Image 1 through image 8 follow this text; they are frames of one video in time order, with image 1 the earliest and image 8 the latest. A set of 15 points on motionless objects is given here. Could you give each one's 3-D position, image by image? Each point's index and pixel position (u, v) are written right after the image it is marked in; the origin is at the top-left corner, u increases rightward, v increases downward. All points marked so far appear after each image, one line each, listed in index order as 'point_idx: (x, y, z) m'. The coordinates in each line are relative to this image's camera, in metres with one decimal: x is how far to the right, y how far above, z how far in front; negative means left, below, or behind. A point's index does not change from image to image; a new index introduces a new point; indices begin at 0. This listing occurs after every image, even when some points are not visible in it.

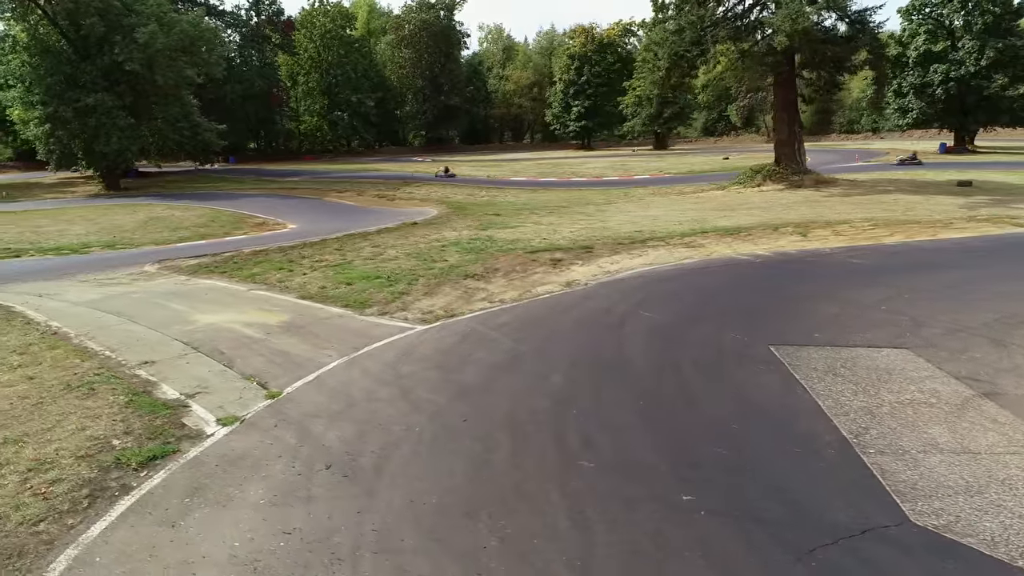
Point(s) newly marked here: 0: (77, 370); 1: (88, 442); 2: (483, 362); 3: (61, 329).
0: (-5.0, -0.9, +7.2) m
1: (-3.6, -1.3, +5.4) m
2: (-0.3, -0.8, +7.0) m
3: (-6.5, -0.6, +9.1) m
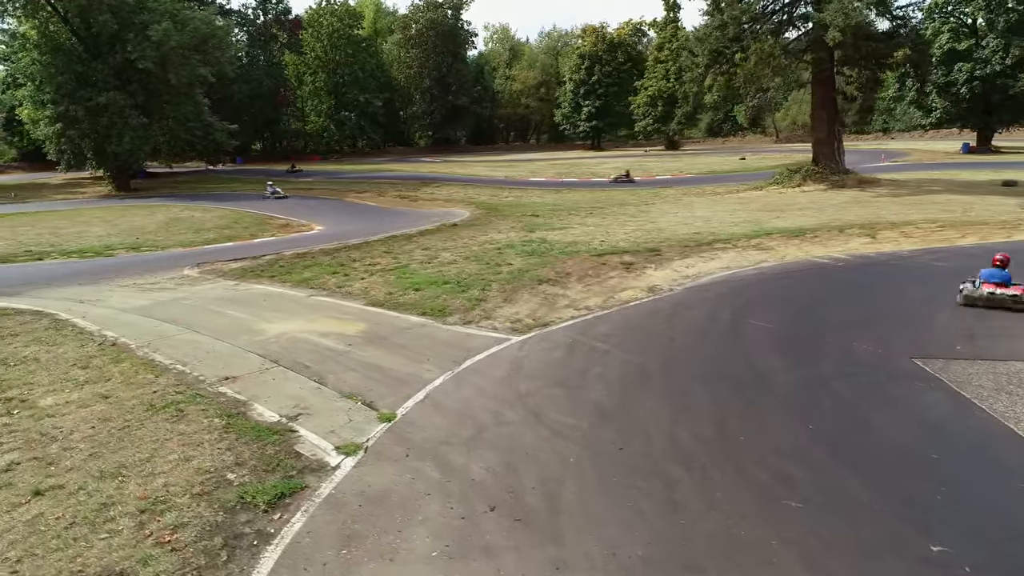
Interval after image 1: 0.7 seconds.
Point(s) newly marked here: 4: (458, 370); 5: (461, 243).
0: (-3.7, -1.0, +6.5) m
1: (-2.3, -1.4, +4.7) m
2: (+1.0, -0.9, +6.4) m
3: (-5.2, -0.7, +8.4) m
4: (-0.6, -0.9, +6.7) m
5: (-1.2, +1.0, +14.5) m
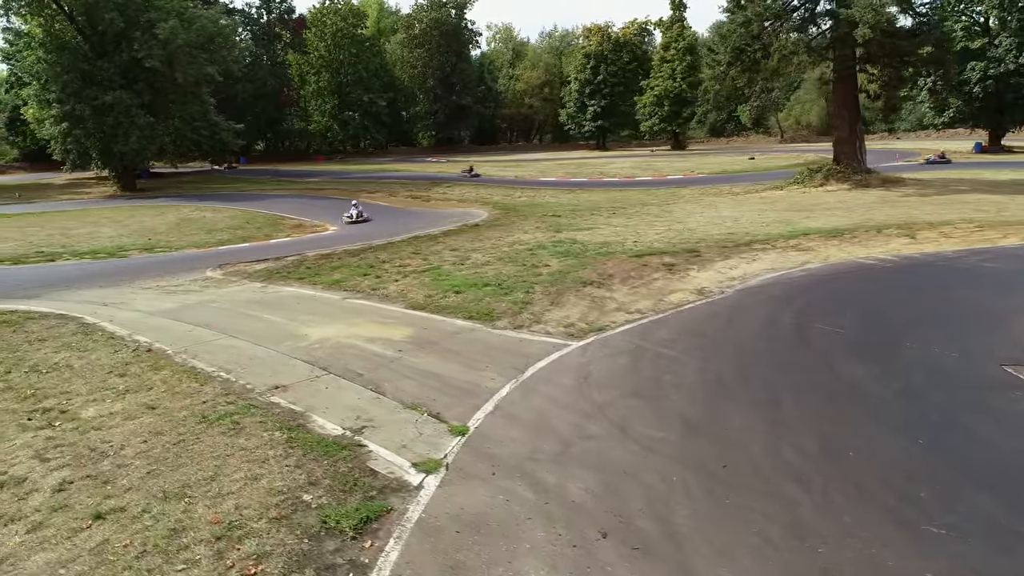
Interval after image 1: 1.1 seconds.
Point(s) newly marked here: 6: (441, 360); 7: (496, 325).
0: (-3.0, -1.1, +6.1) m
1: (-1.6, -1.4, +4.3) m
2: (+1.6, -0.9, +6.0) m
3: (-4.5, -0.7, +8.0) m
4: (+0.1, -0.9, +6.3) m
5: (-0.5, +1.0, +14.1) m
6: (-0.8, -0.8, +7.0) m
7: (-0.2, -0.5, +8.2) m
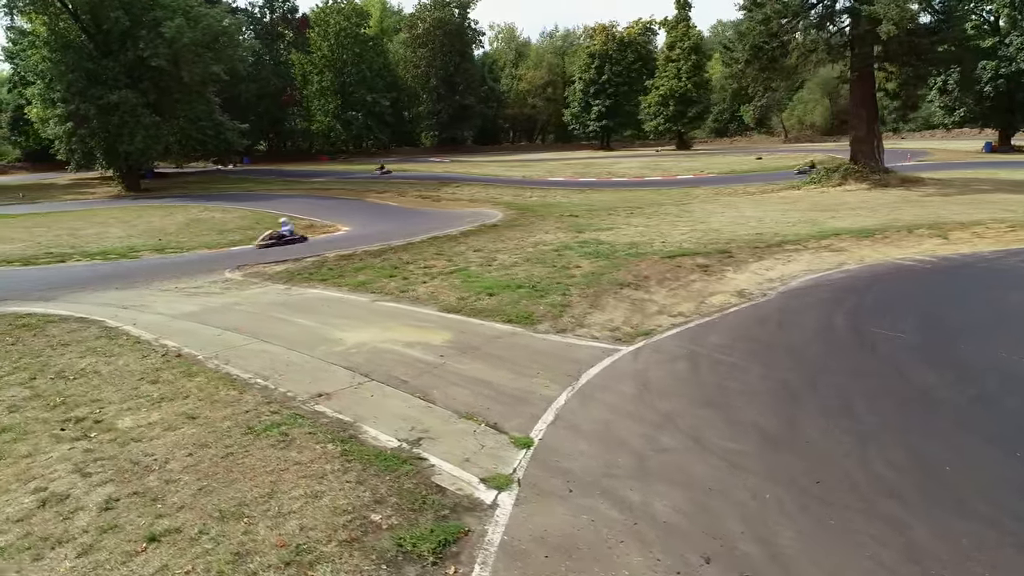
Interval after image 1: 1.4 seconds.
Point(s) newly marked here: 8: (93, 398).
0: (-2.5, -1.1, +5.8) m
1: (-1.1, -1.5, +4.0) m
2: (+2.2, -1.0, +5.7) m
3: (-4.0, -0.8, +7.7) m
4: (+0.6, -0.9, +6.1) m
5: (0.0, +1.0, +13.9) m
6: (-0.3, -0.8, +6.7) m
7: (+0.3, -0.5, +7.9) m
8: (-4.3, -1.1, +6.5) m
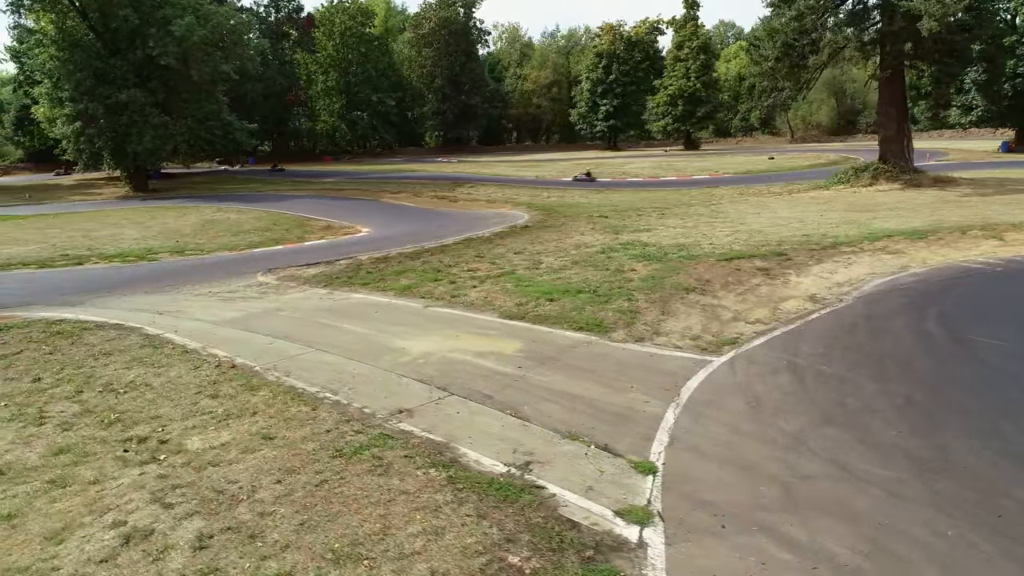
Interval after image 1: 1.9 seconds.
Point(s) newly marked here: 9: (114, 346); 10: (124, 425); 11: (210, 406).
0: (-1.6, -1.2, +5.4) m
1: (-0.2, -1.5, +3.6) m
2: (+3.0, -1.0, +5.2) m
3: (-3.1, -0.8, +7.2) m
4: (+1.5, -1.0, +5.6) m
5: (+0.9, +0.9, +13.4) m
6: (+0.6, -0.9, +6.3) m
7: (+1.2, -0.6, +7.4) m
8: (-3.4, -1.2, +6.0) m
9: (-5.1, -0.7, +8.0) m
10: (-3.5, -1.3, +5.8) m
11: (-2.9, -1.1, +6.0) m
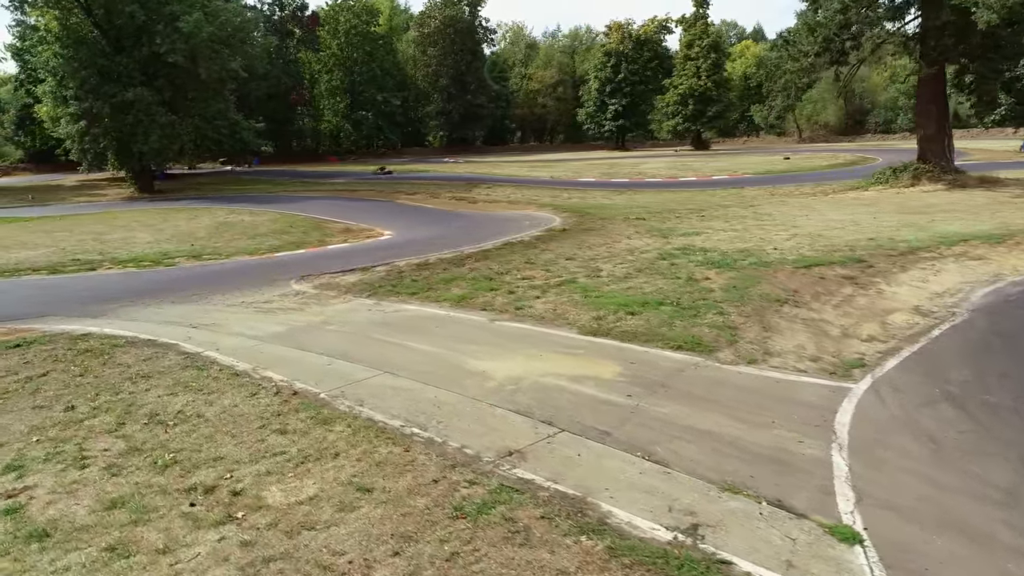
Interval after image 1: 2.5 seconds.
0: (-0.6, -1.3, +4.5) m
1: (+0.8, -1.7, +2.7) m
2: (+4.0, -1.2, +4.4) m
3: (-2.2, -1.0, +6.4) m
4: (+2.5, -1.2, +4.7) m
5: (+1.8, +0.7, +12.5) m
6: (+1.6, -1.1, +5.4) m
7: (+2.2, -0.7, +6.6) m
8: (-2.4, -1.3, +5.1) m
9: (-4.1, -0.9, +7.2) m
10: (-2.6, -1.4, +4.9) m
11: (-1.9, -1.3, +5.1) m
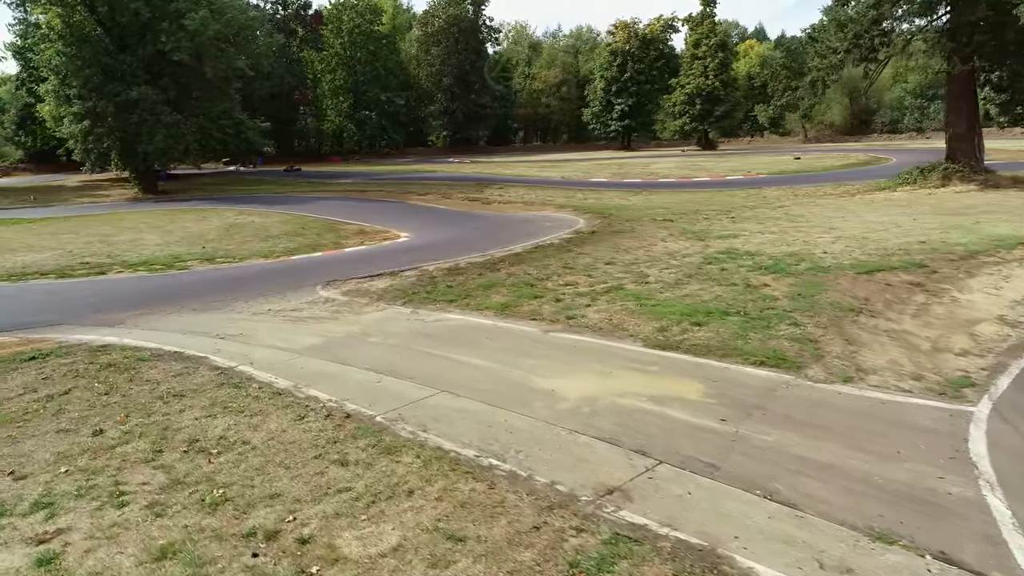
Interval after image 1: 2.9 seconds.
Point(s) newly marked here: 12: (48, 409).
0: (+0.1, -1.4, +3.9) m
1: (+1.4, -1.8, +2.1) m
2: (+4.7, -1.3, +3.8) m
3: (-1.5, -1.1, +5.8) m
4: (+3.2, -1.3, +4.2) m
5: (+2.5, +0.6, +12.0) m
6: (+2.3, -1.2, +4.9) m
7: (+2.8, -0.8, +6.0) m
8: (-1.8, -1.5, +4.5) m
9: (-3.4, -1.0, +6.6) m
10: (-1.9, -1.5, +4.4) m
11: (-1.2, -1.4, +4.6) m
12: (-4.6, -1.2, +6.2) m
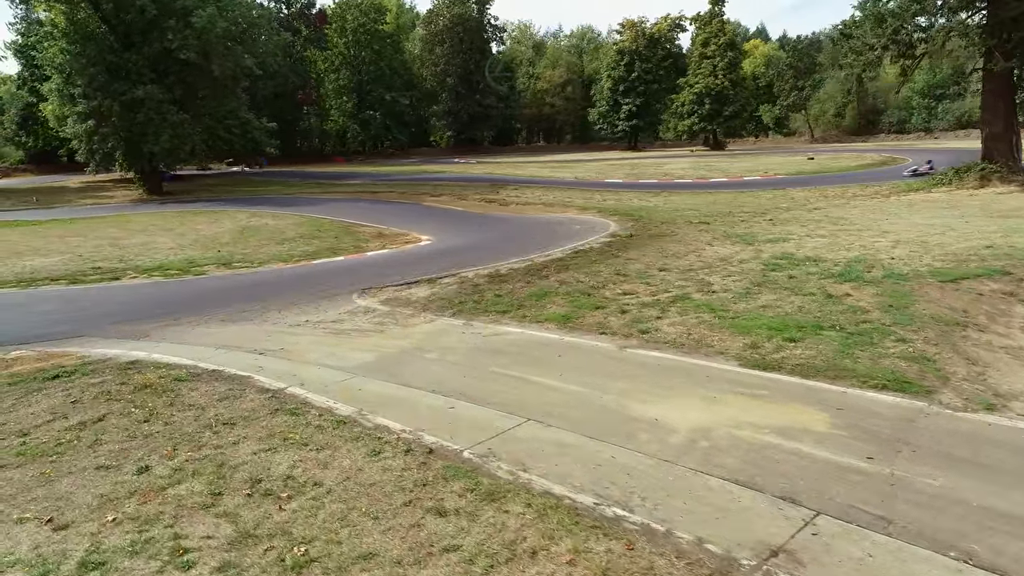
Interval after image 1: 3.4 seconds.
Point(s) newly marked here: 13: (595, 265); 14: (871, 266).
0: (+0.9, -1.5, +3.2) m
1: (+2.3, -1.9, +1.5) m
2: (+5.5, -1.4, +3.2) m
3: (-0.7, -1.2, +5.1) m
4: (+4.0, -1.4, +3.5) m
5: (+3.3, +0.5, +11.3) m
6: (+3.1, -1.3, +4.2) m
7: (+3.6, -1.0, +5.3) m
8: (-0.9, -1.6, +3.9) m
9: (-2.6, -1.1, +5.9) m
10: (-1.1, -1.6, +3.7) m
11: (-0.4, -1.5, +3.9) m
12: (-3.7, -1.3, +5.5) m
13: (+1.5, +0.4, +11.2) m
14: (+5.7, +0.4, +10.1) m
